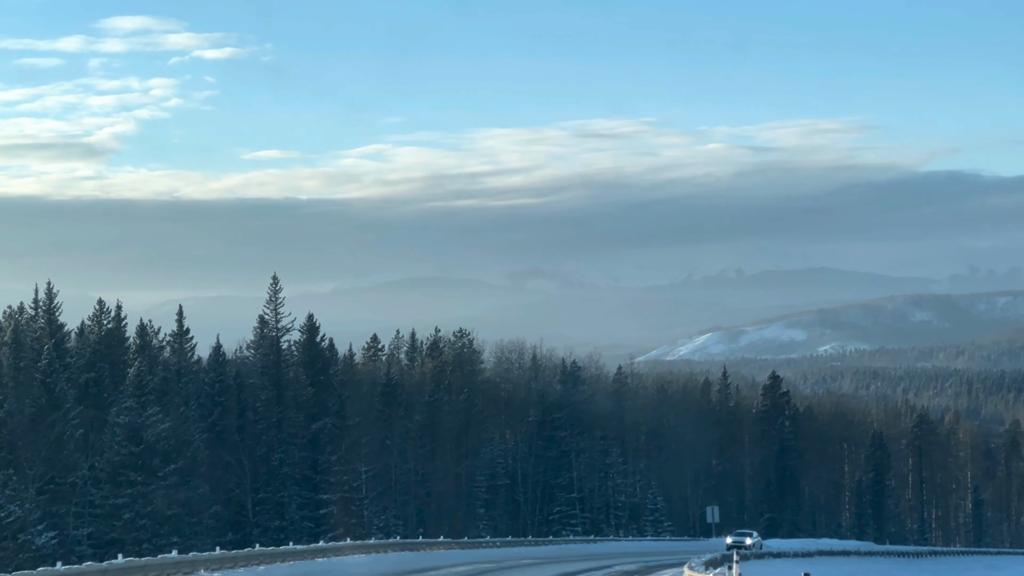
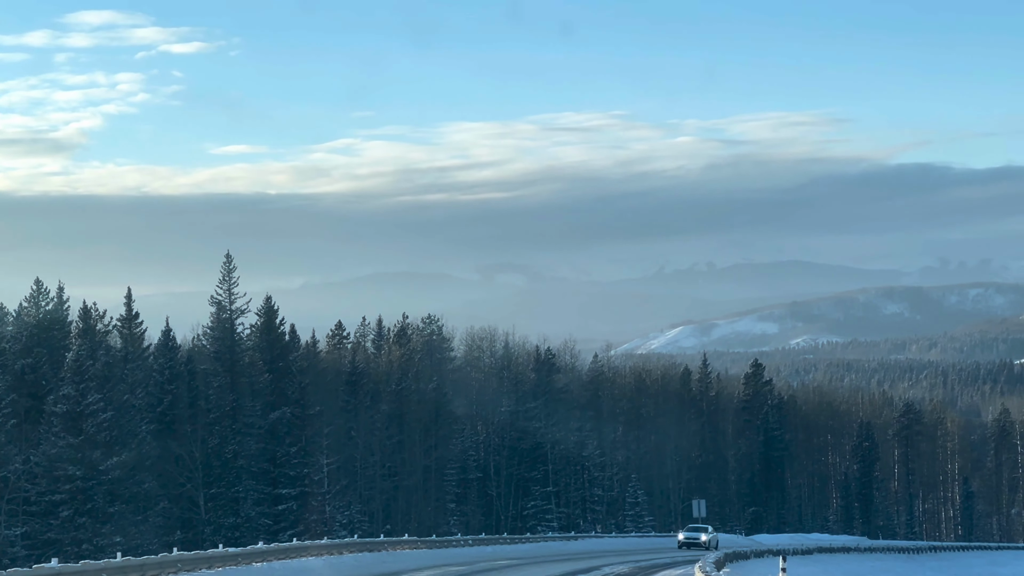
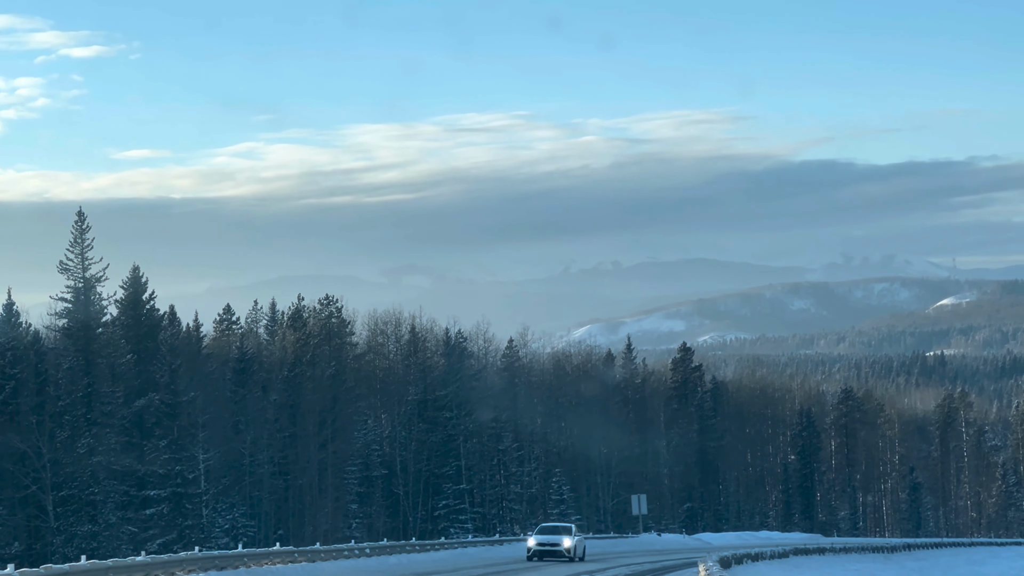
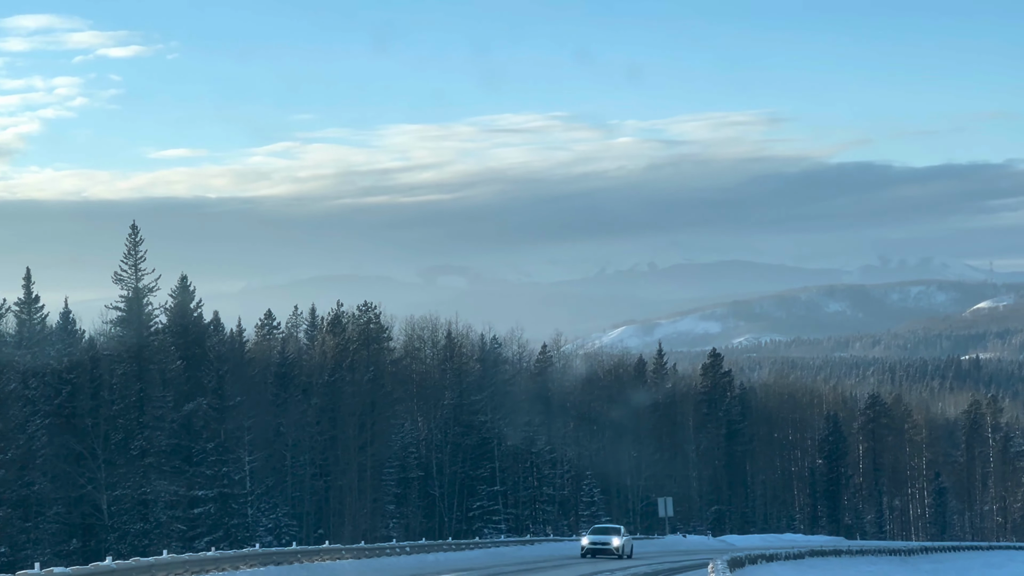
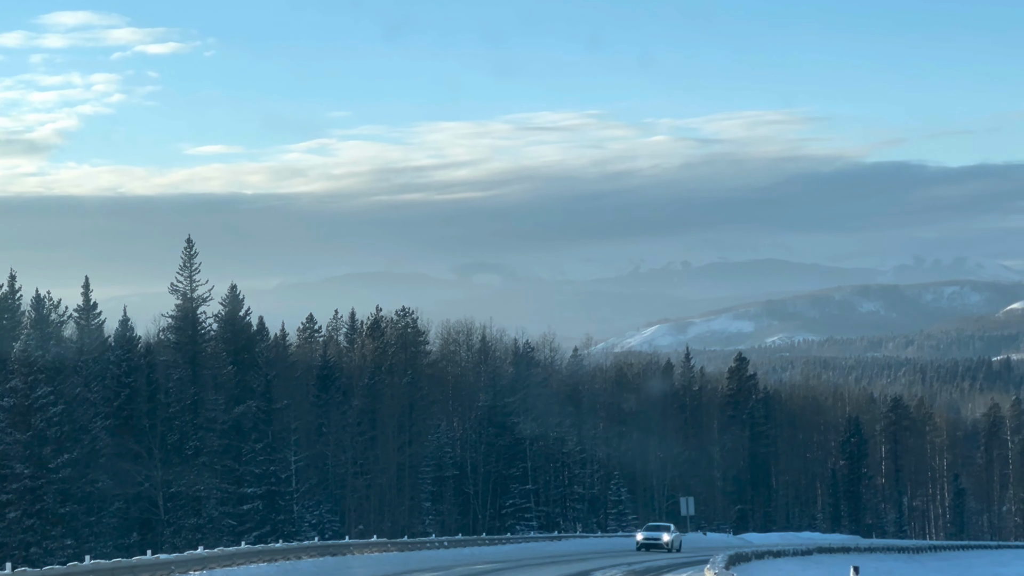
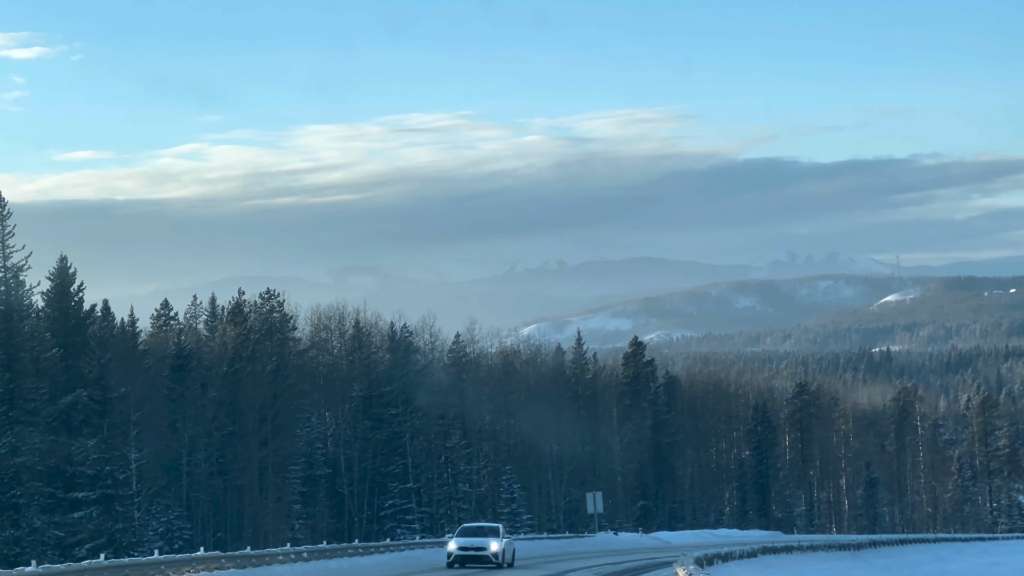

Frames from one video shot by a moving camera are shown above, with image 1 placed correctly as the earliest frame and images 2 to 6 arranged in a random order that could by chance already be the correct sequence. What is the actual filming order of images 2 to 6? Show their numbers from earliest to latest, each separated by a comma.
2, 5, 4, 3, 6
